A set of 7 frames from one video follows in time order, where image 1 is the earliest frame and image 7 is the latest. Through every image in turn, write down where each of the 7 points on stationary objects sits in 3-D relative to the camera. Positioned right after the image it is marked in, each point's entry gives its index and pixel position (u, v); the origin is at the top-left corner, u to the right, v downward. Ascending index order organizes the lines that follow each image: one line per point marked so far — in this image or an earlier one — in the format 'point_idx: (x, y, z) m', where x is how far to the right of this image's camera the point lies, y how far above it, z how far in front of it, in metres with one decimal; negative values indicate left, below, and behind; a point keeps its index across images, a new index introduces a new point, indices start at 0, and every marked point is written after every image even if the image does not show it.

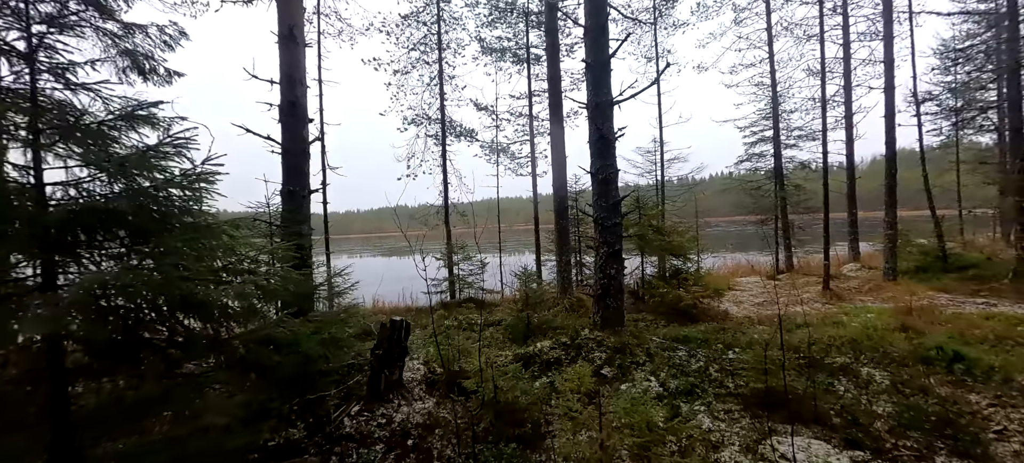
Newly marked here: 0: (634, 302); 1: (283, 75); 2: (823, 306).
0: (+2.6, -1.5, +8.7) m
1: (-2.8, +1.9, +5.0) m
2: (+6.4, -1.5, +8.4) m
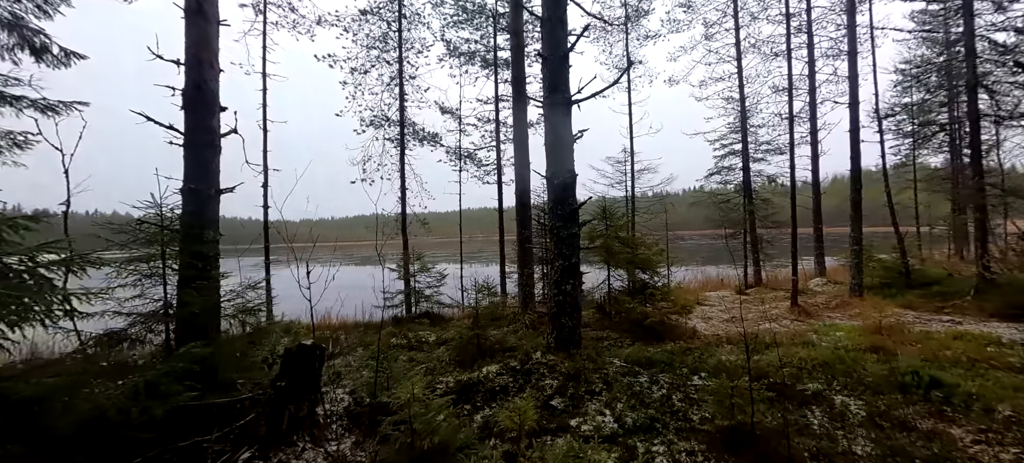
0: (+1.8, -1.7, +8.2) m
1: (-3.4, +1.9, +4.3) m
2: (+5.6, -1.8, +8.1) m
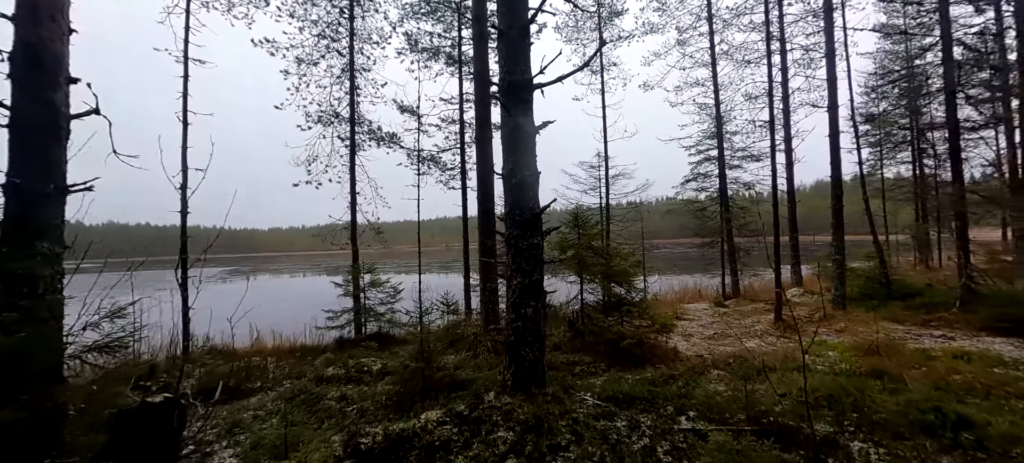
0: (+1.1, -1.9, +7.3) m
1: (-3.9, +1.8, +3.2) m
2: (+4.9, -2.0, +7.4) m
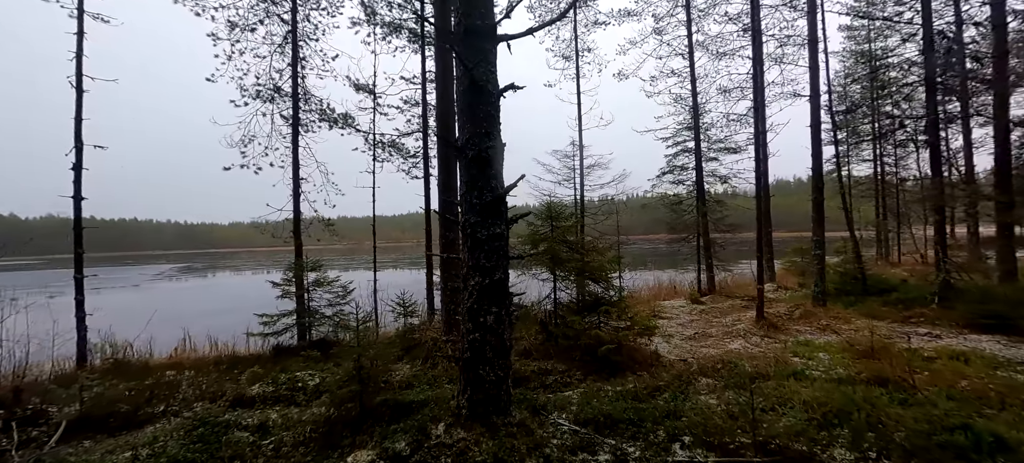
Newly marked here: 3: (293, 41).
0: (+0.5, -1.8, +6.6) m
1: (-4.2, +1.9, +2.1) m
2: (+4.3, -1.9, +7.0) m
3: (-4.3, +3.8, +8.0) m
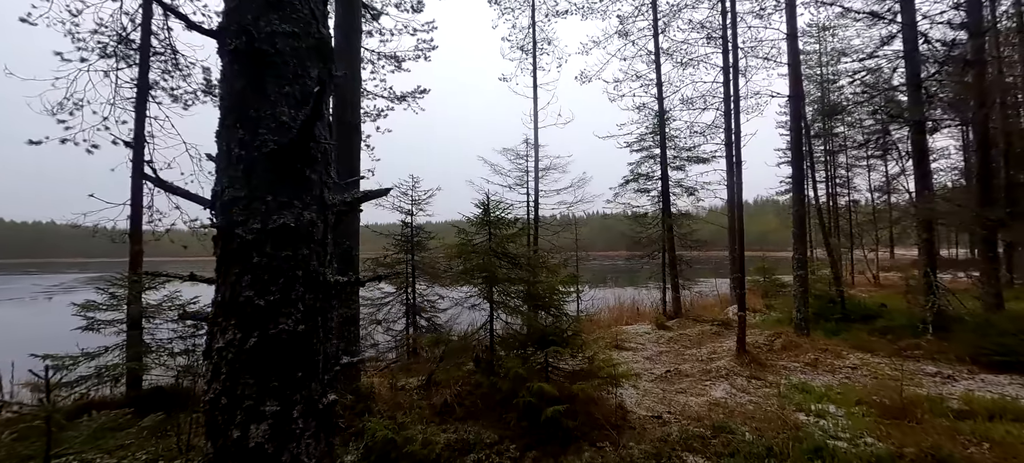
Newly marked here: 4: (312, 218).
0: (-0.5, -1.9, +4.8) m
1: (-4.6, +2.0, 0.0) m
2: (+3.3, -2.1, +5.5) m
3: (-5.3, +3.7, +6.0) m
4: (-0.7, +0.1, +1.4) m
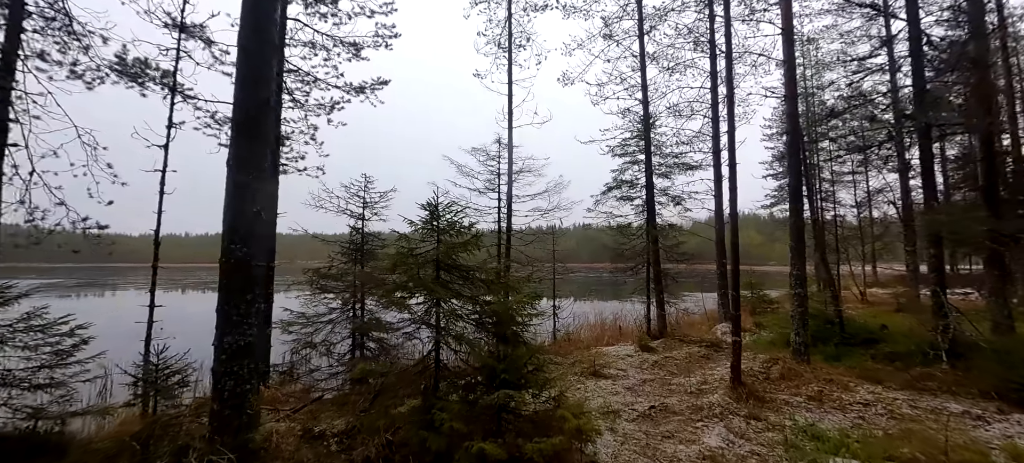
0: (-1.0, -2.0, +3.8) m
1: (-5.0, +2.2, -1.1) m
2: (+2.7, -2.2, +4.6) m
3: (-5.8, +3.7, +4.9) m
4: (-1.1, +0.1, +0.4) m
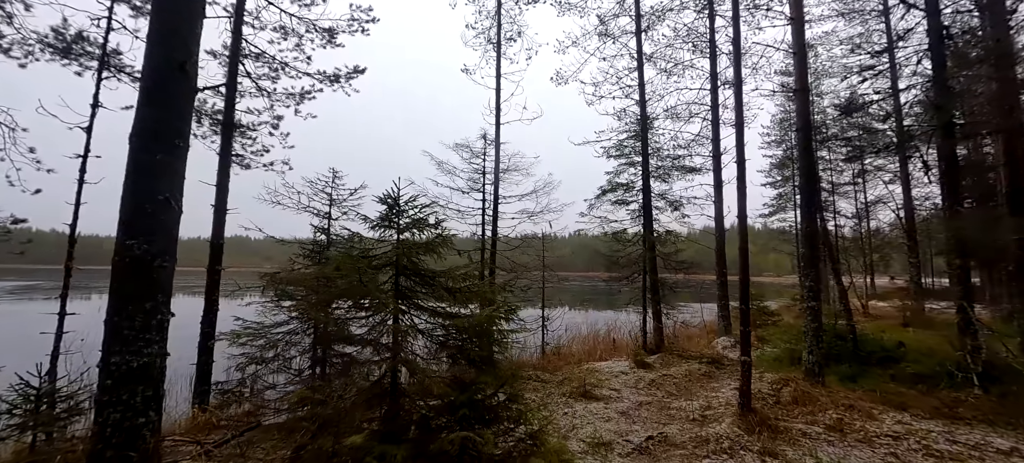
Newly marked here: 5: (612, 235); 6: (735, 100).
0: (-1.3, -1.9, +3.0) m
1: (-5.1, +2.4, -1.8) m
2: (+2.4, -2.3, +3.9) m
3: (-6.0, +3.8, +4.2) m
4: (-1.3, +0.2, -0.3) m
5: (+2.8, -0.1, +11.3) m
6: (+3.8, +2.2, +6.8) m
